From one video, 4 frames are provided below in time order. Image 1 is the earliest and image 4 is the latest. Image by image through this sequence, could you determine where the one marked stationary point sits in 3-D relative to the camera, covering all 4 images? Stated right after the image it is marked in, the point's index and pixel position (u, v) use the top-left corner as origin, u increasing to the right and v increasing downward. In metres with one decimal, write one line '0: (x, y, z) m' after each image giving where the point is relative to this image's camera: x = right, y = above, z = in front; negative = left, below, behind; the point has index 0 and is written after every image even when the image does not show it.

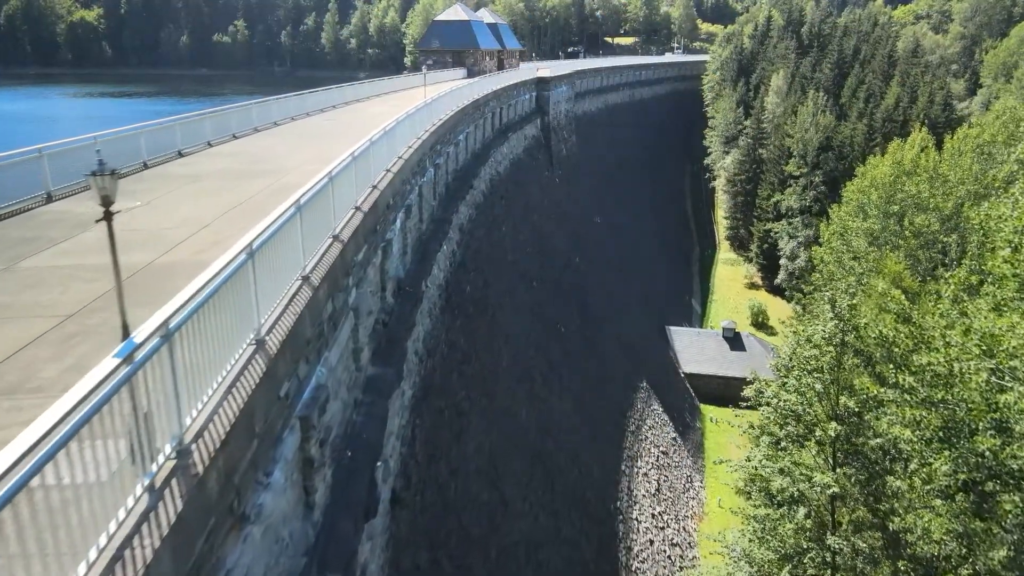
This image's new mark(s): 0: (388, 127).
0: (-1.4, +1.8, +7.4) m
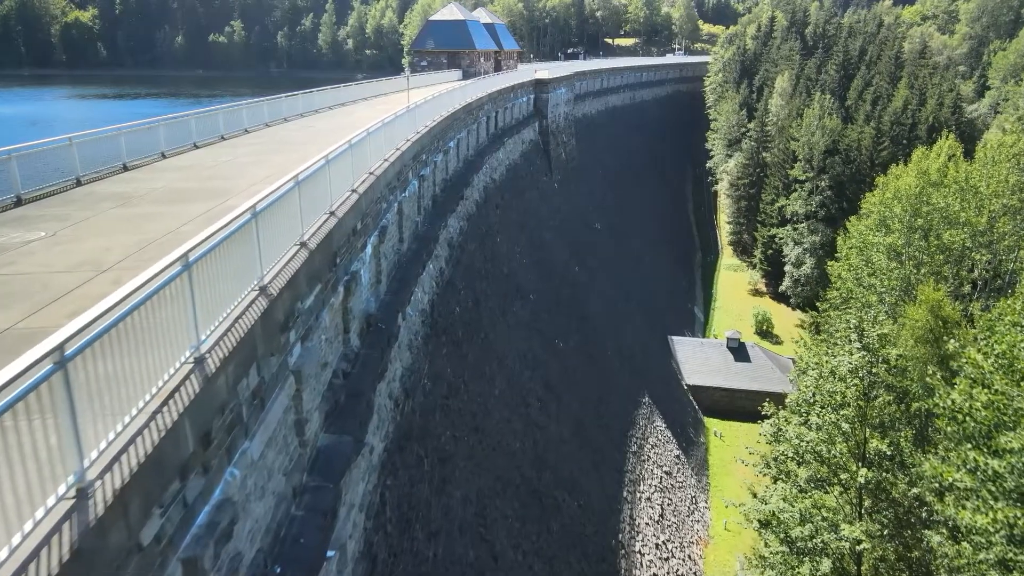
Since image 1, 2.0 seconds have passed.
0: (-1.5, +1.4, +6.4) m
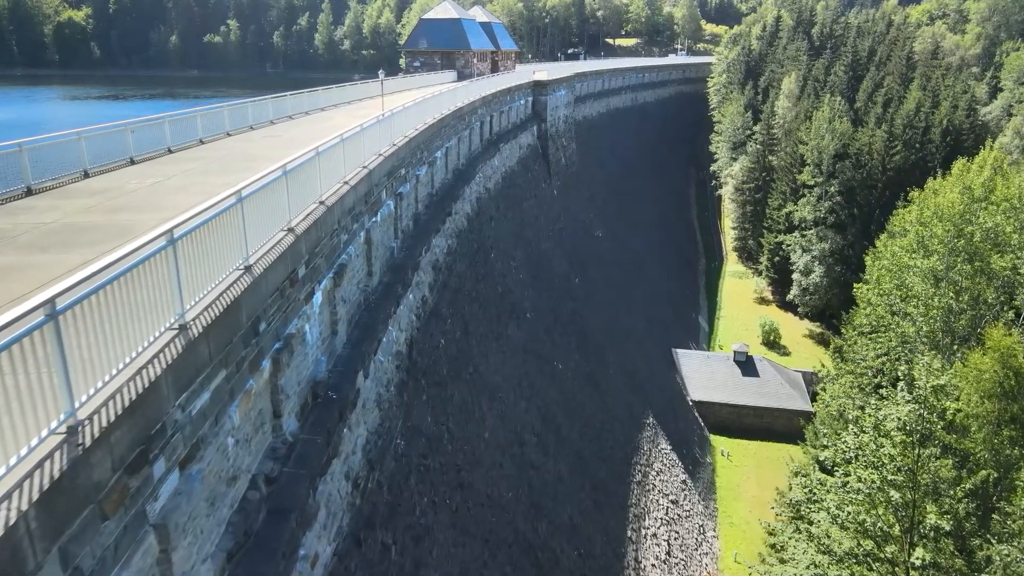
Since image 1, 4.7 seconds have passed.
0: (-1.6, +1.0, +5.1) m
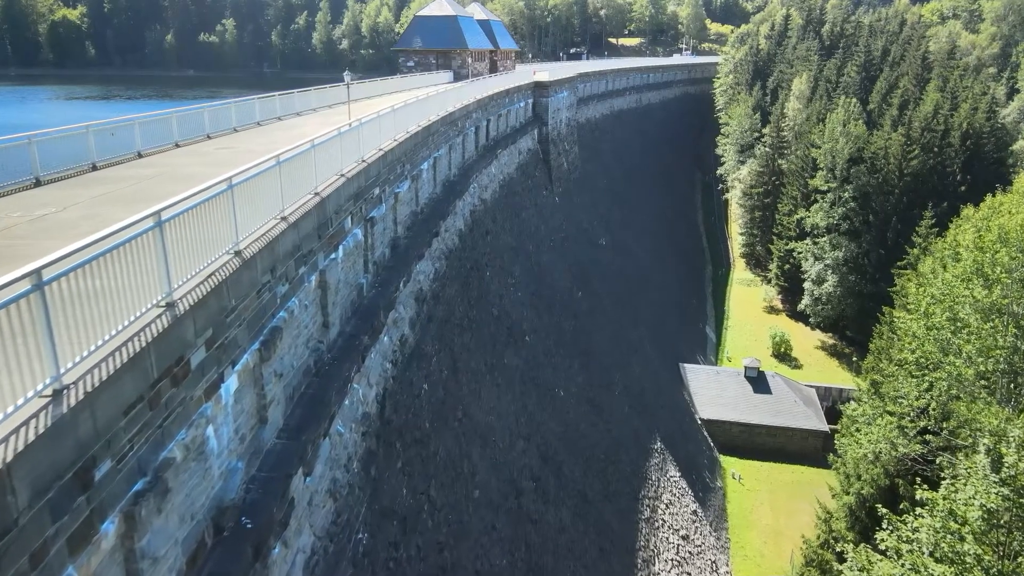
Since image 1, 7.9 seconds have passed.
0: (-1.7, +0.5, +3.6) m
